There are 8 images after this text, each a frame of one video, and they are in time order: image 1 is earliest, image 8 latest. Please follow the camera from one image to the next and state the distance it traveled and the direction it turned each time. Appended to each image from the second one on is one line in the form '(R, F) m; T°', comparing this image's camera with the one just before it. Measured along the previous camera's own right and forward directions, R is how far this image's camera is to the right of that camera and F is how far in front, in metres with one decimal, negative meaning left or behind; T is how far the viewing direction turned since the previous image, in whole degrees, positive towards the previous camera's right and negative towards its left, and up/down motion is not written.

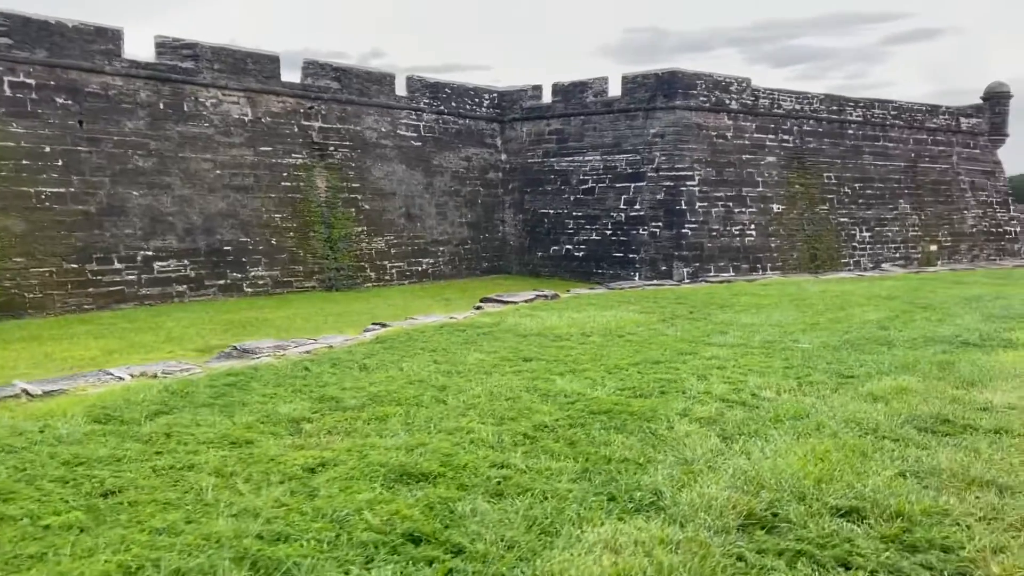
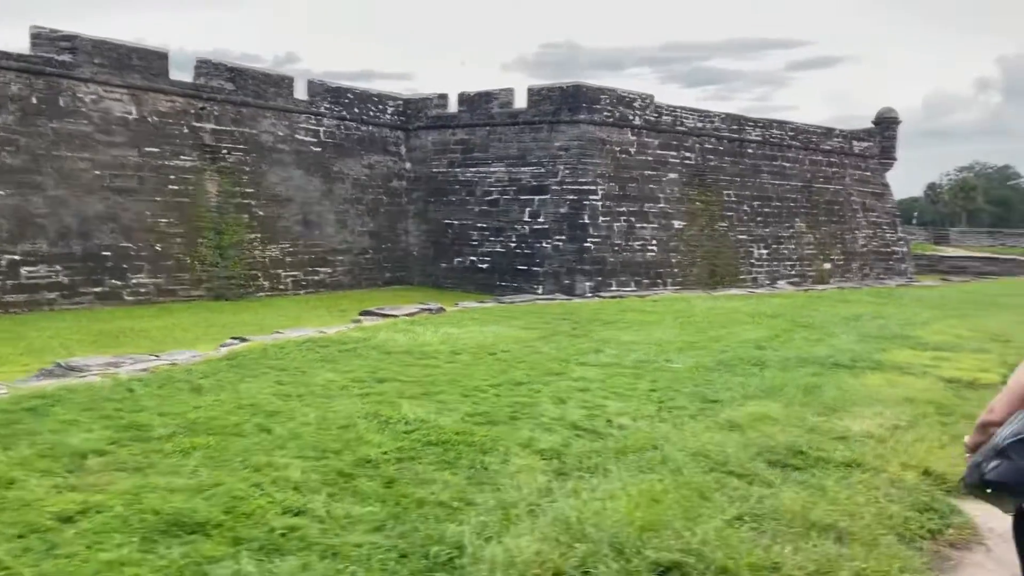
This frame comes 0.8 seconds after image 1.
(+0.5, +0.5) m; +6°
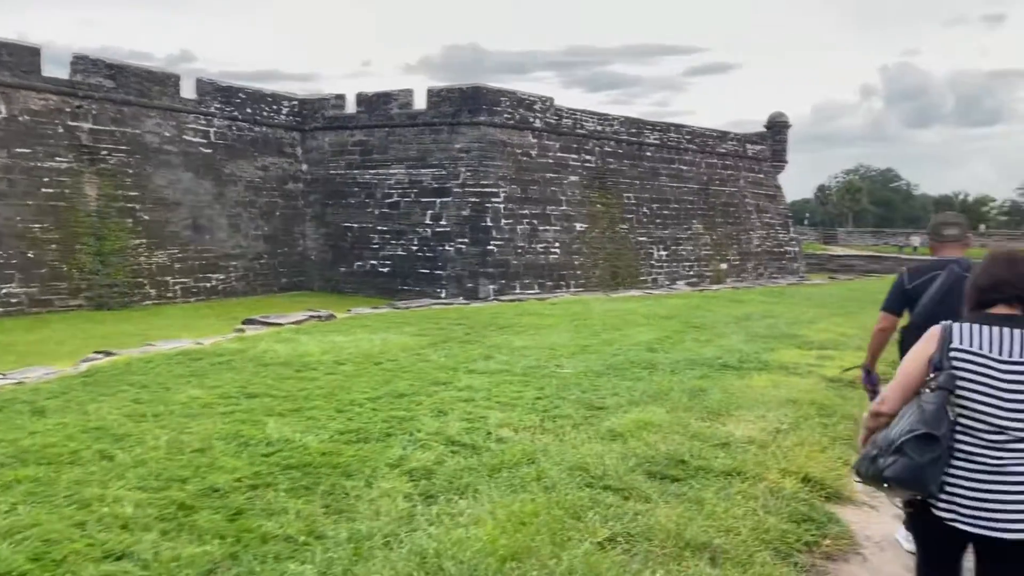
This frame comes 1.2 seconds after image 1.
(+0.2, +0.3) m; +6°
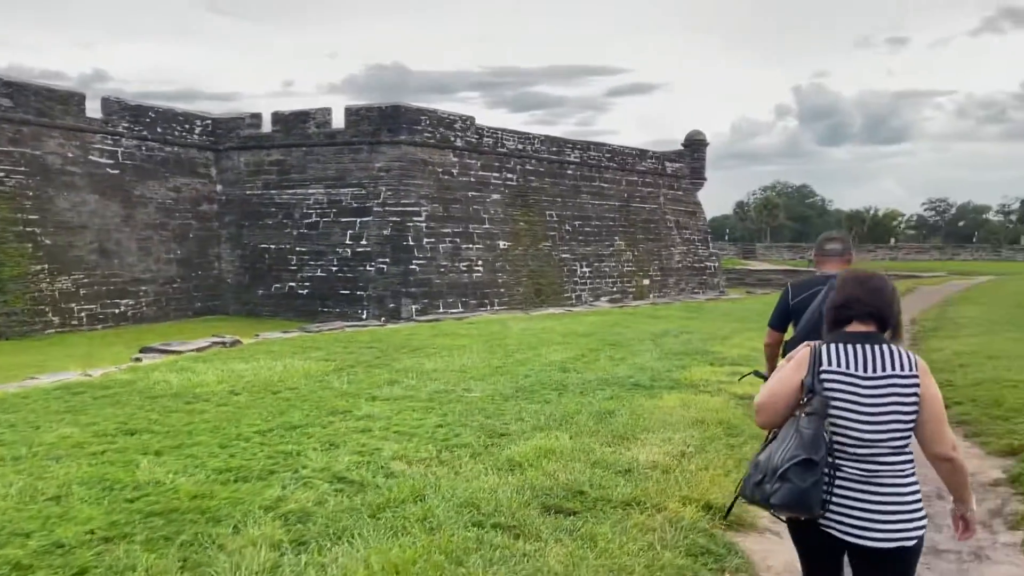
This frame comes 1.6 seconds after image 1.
(+0.2, +0.3) m; +5°
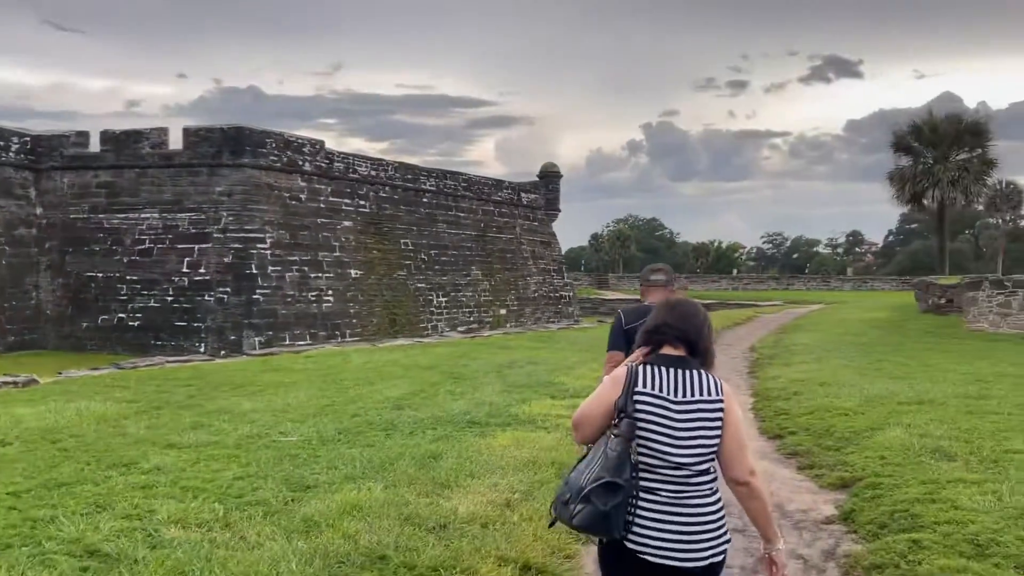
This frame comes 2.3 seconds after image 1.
(+0.3, +0.5) m; +9°
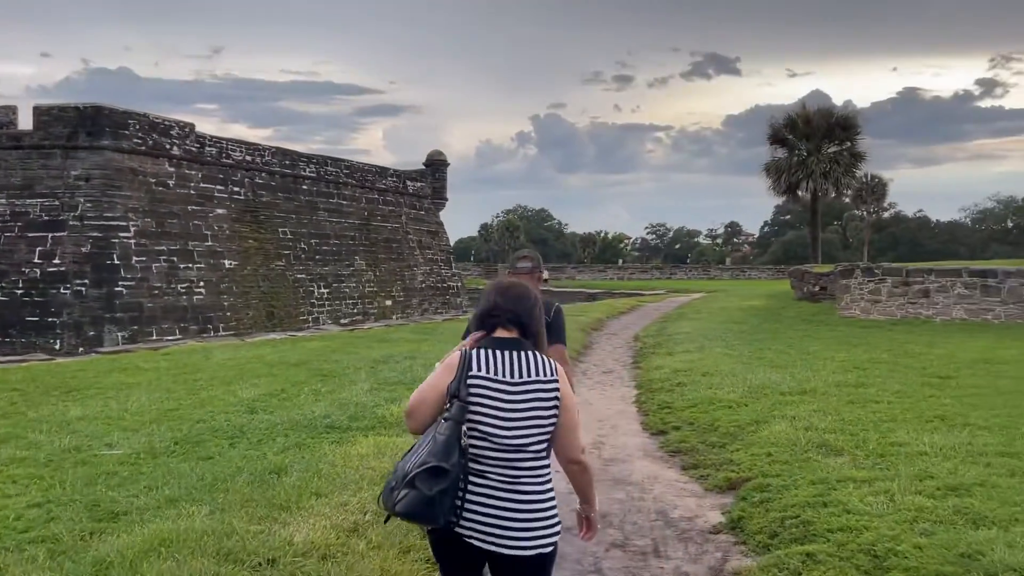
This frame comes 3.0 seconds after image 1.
(+0.2, +0.6) m; +7°
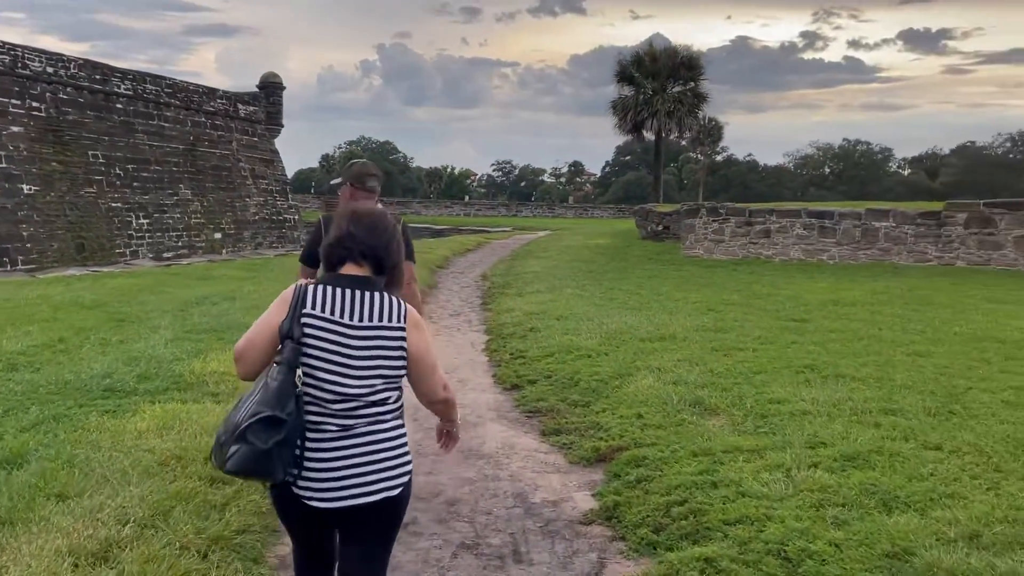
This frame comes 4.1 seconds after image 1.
(+0.1, +1.0) m; +11°
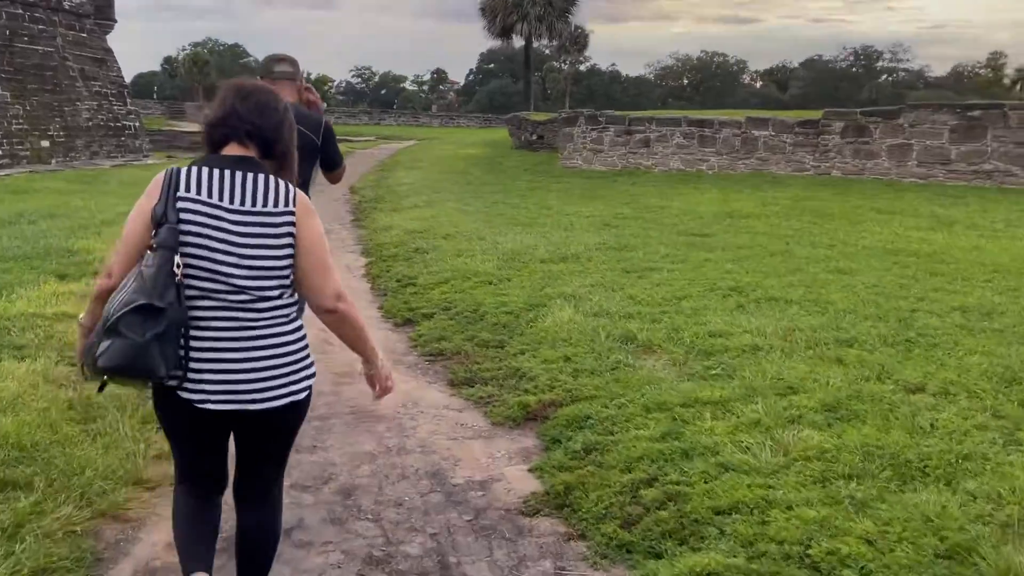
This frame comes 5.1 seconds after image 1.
(-0.2, +0.9) m; +9°
